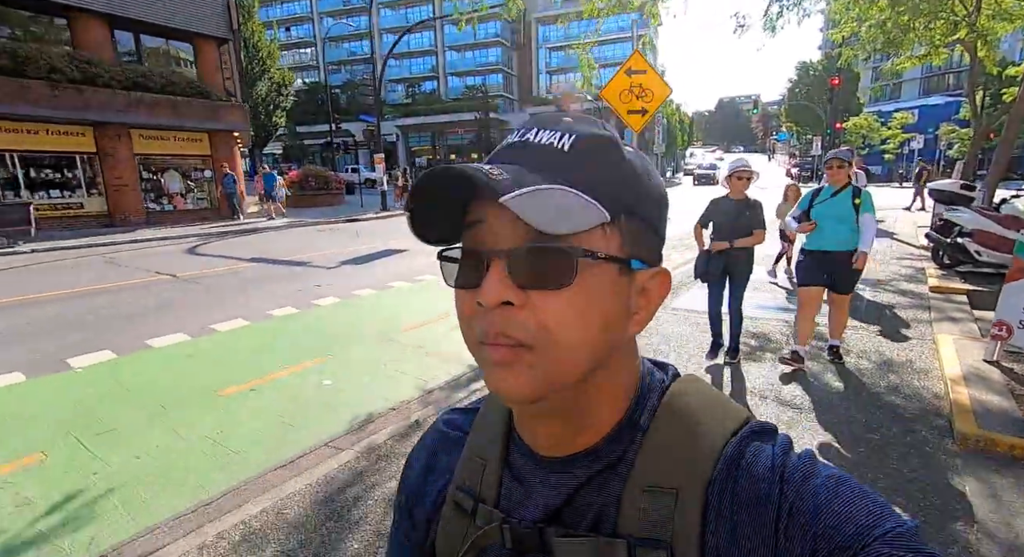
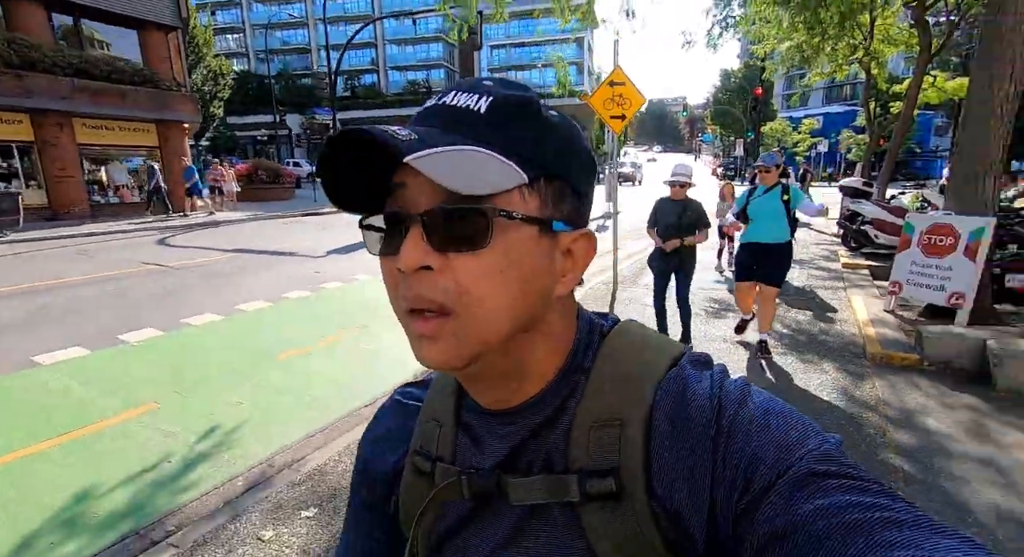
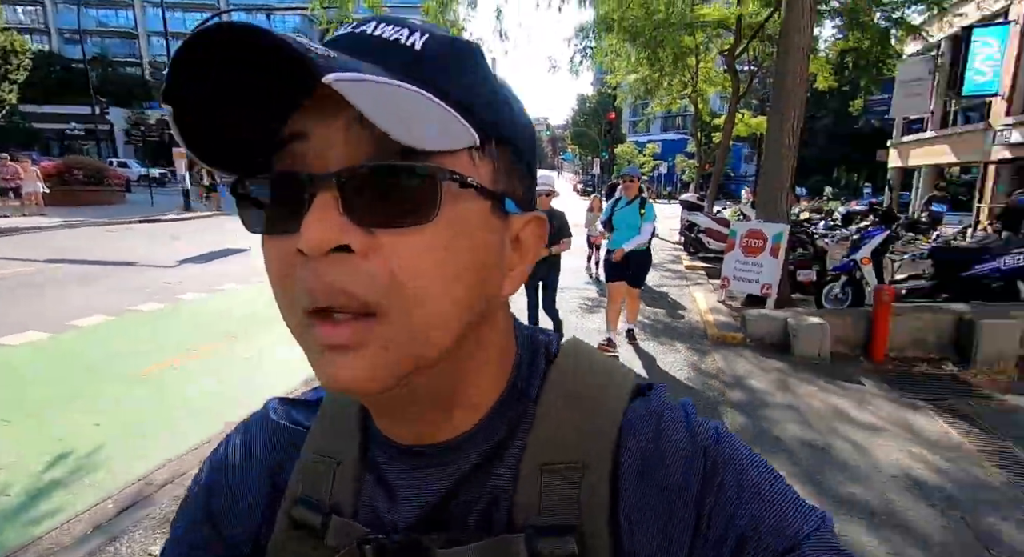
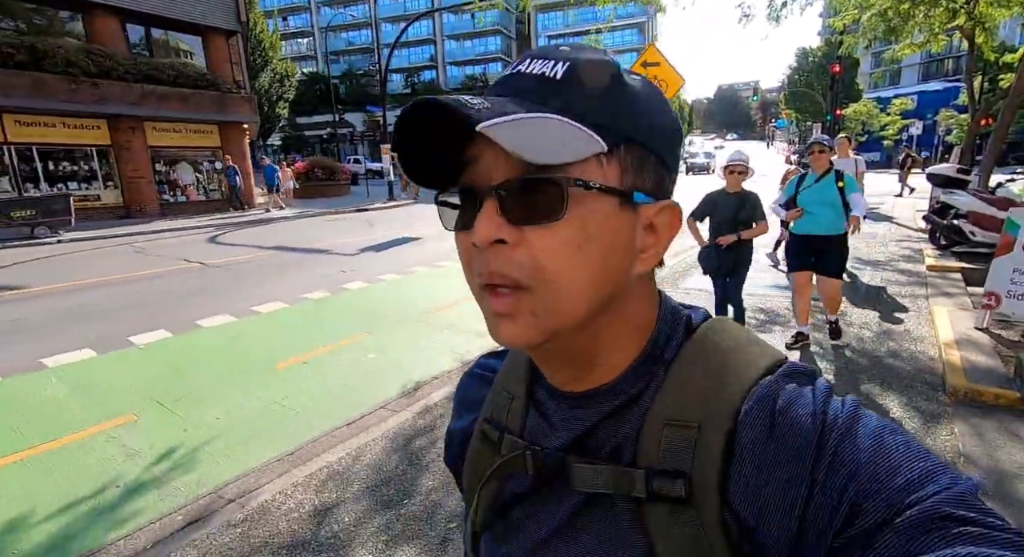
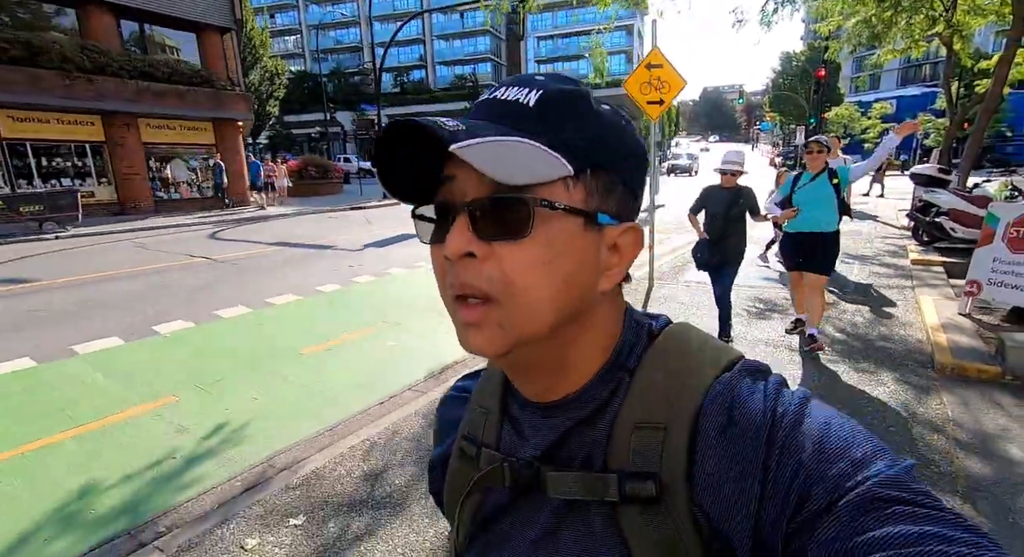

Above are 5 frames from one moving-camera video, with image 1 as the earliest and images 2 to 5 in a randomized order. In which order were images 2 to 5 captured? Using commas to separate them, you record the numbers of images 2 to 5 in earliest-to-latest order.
4, 5, 2, 3
